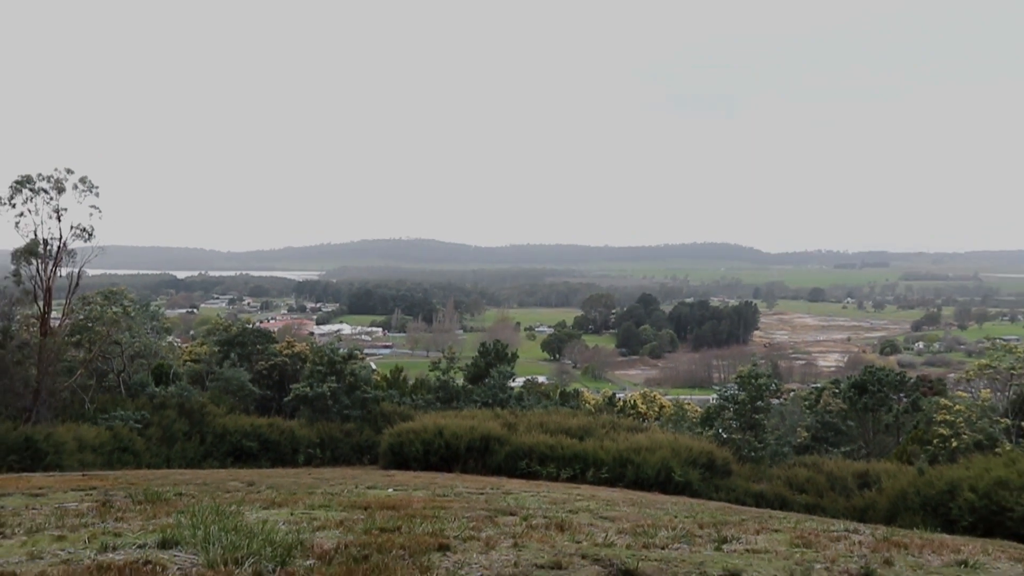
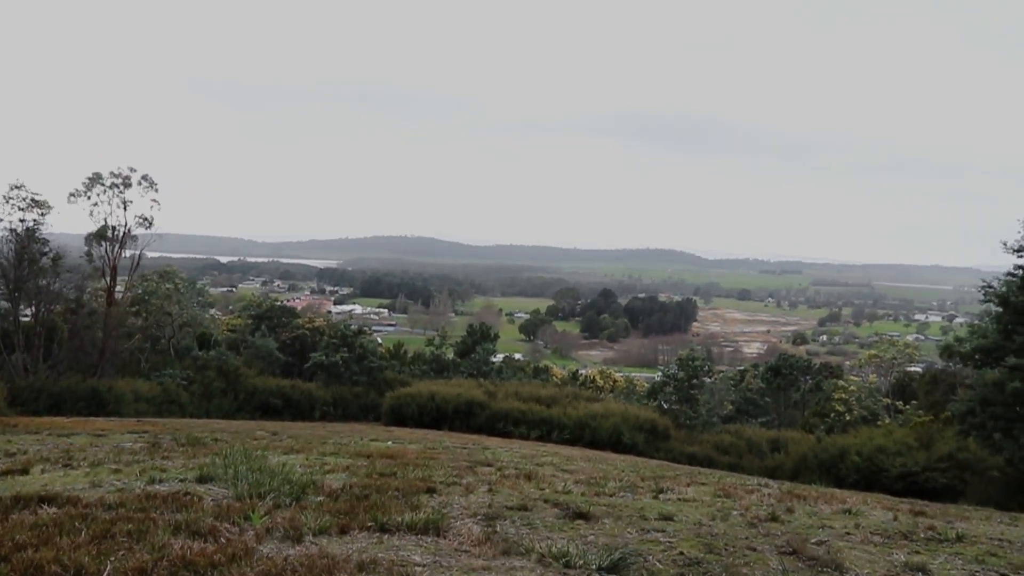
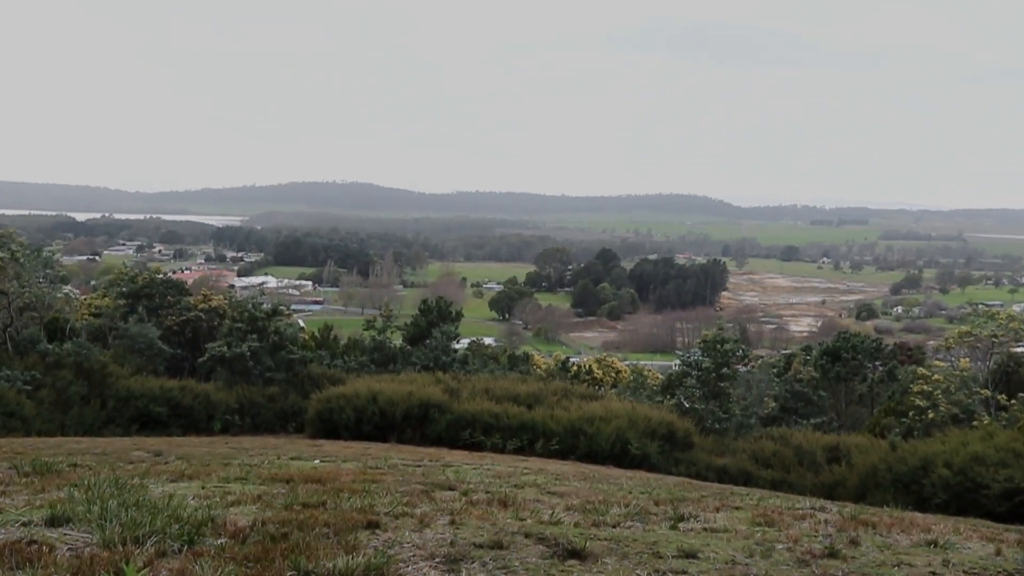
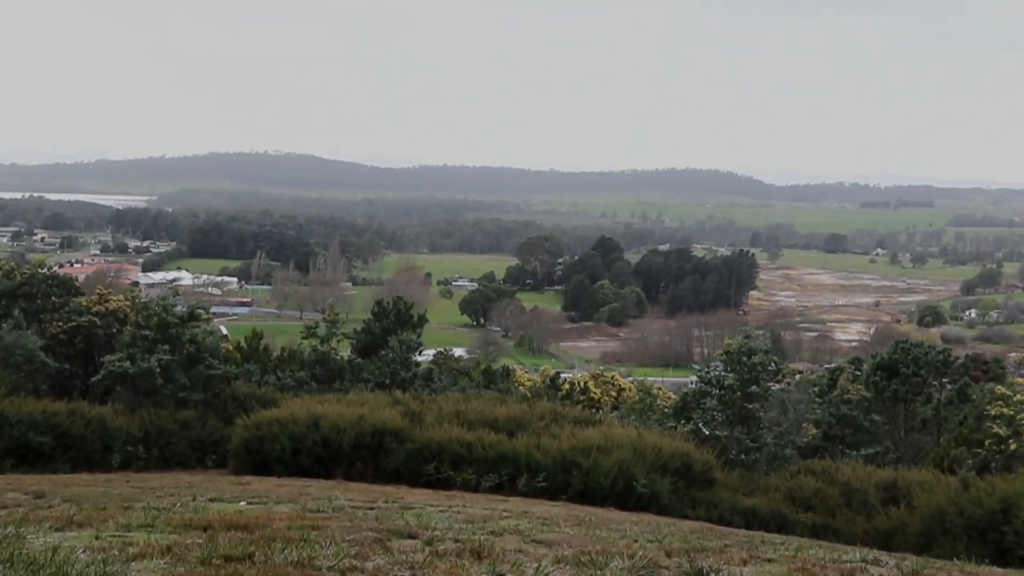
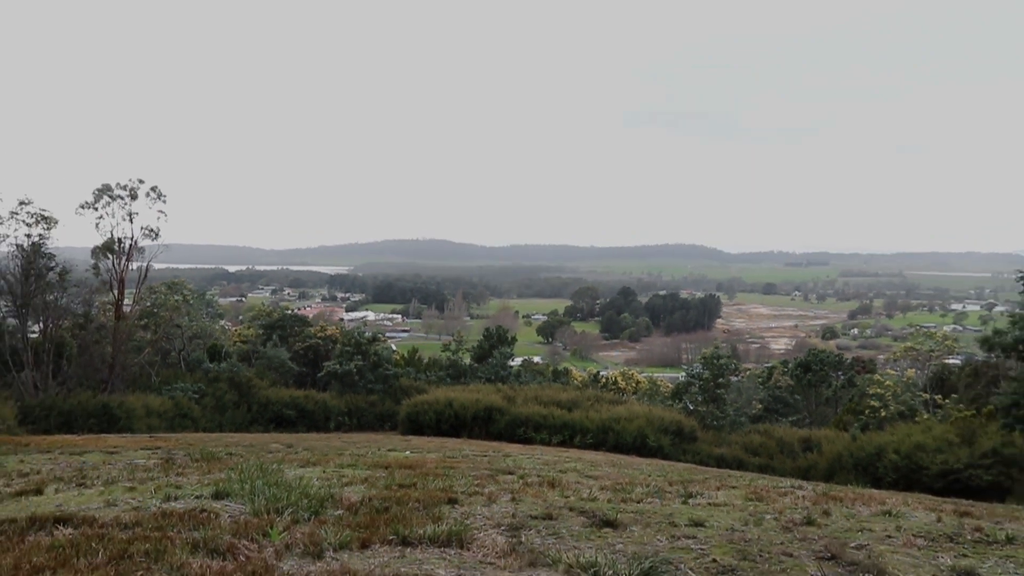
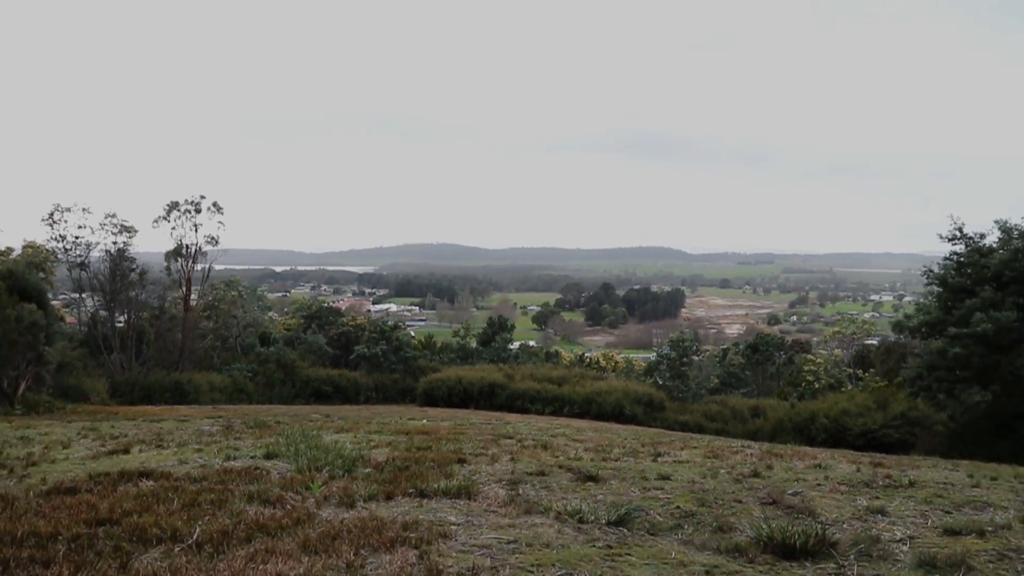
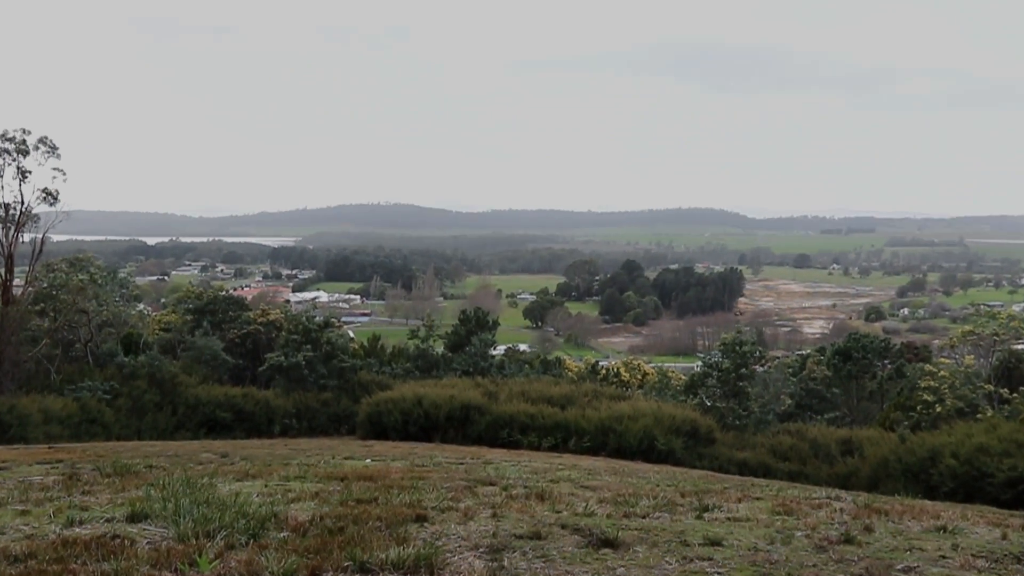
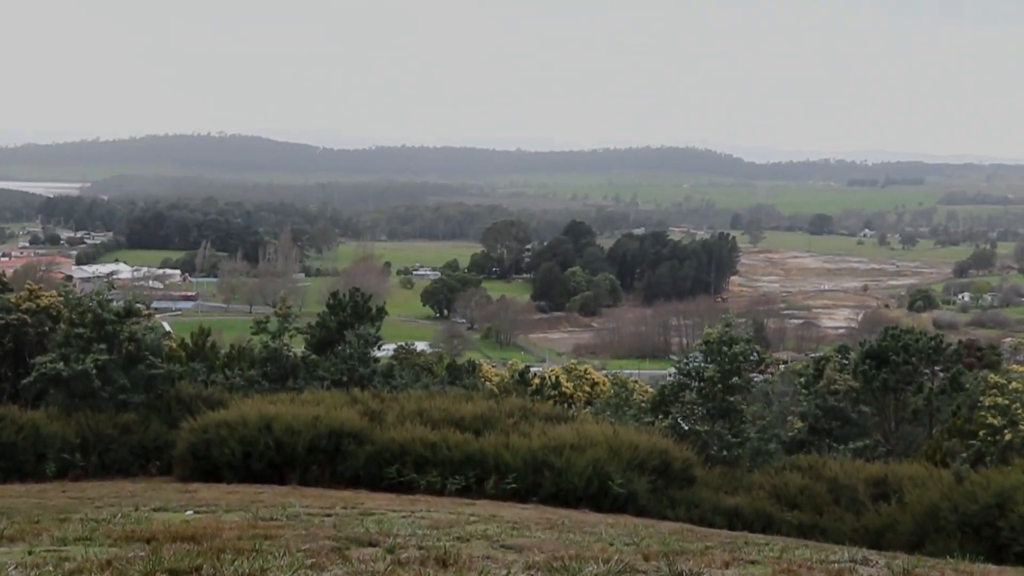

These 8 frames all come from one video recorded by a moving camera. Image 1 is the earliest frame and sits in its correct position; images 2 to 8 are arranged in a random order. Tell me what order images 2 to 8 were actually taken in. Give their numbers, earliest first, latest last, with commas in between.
5, 6, 2, 7, 3, 4, 8
